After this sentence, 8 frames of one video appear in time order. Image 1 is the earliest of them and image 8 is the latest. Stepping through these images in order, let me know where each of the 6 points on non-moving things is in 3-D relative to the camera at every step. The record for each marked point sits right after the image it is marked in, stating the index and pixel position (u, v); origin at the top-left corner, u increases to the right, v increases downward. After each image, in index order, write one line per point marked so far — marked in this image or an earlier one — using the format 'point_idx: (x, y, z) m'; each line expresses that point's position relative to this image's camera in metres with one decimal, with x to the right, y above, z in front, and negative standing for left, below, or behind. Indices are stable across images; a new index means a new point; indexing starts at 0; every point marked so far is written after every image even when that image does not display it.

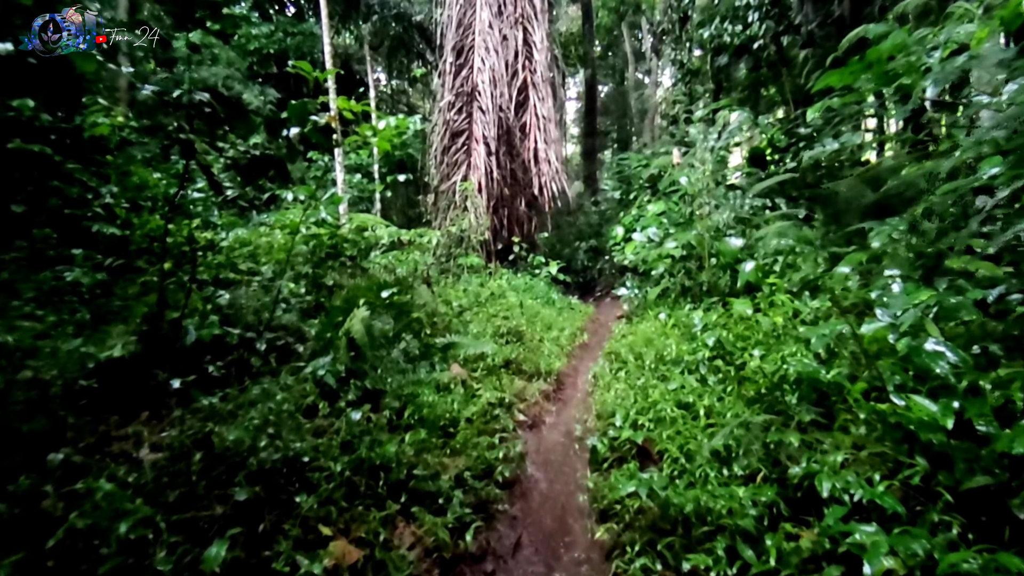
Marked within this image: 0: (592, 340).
0: (+0.5, -0.3, +3.5) m
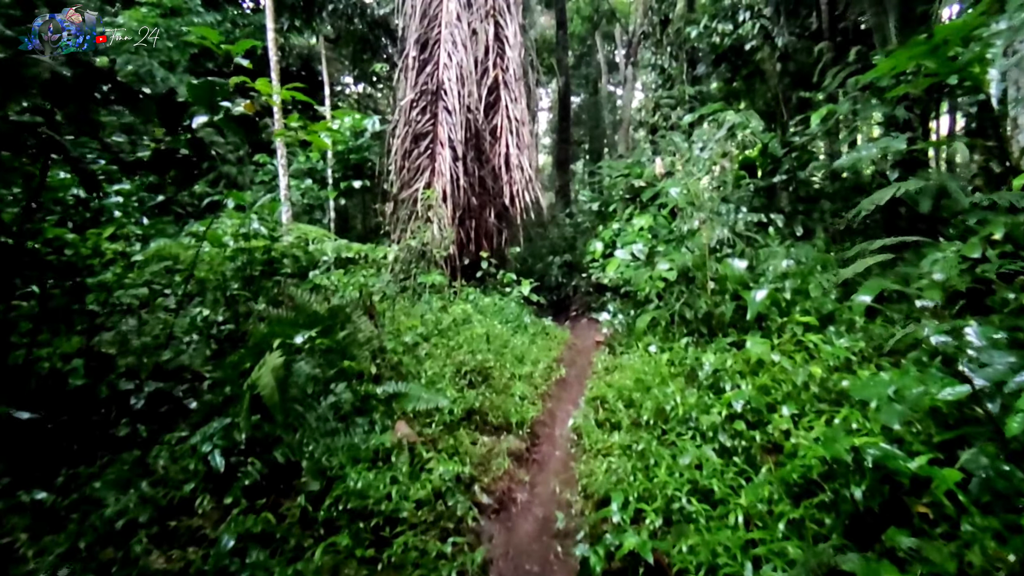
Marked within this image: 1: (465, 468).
0: (+0.3, -0.5, +3.1) m
1: (-0.2, -0.6, +1.9) m
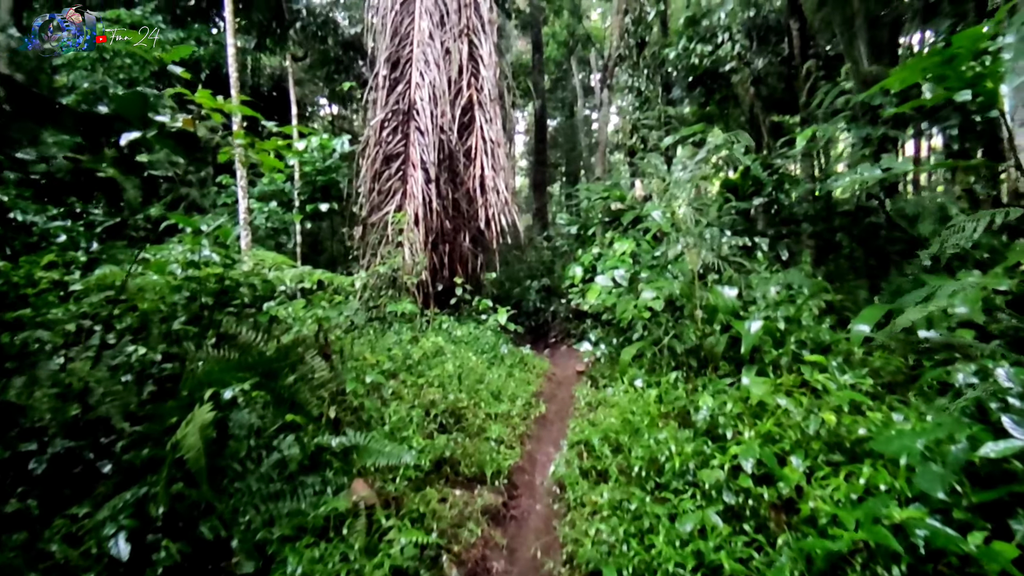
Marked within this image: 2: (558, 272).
0: (+0.2, -0.6, +2.9) m
1: (-0.2, -0.7, +1.7) m
2: (+0.4, +0.1, +5.2) m
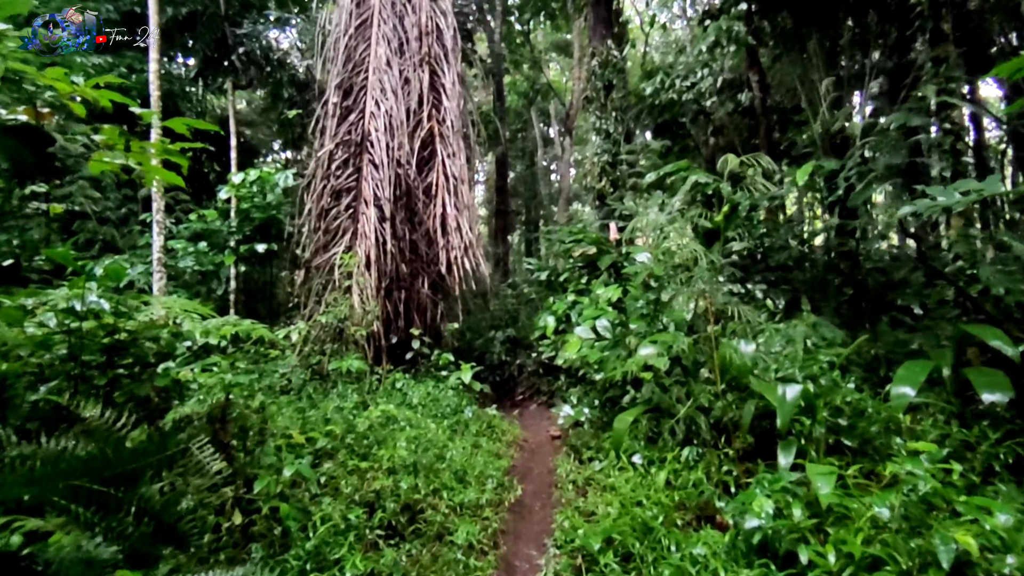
0: (+0.1, -0.8, +2.4) m
1: (-0.3, -0.8, +1.1) m
2: (+0.1, -0.3, +4.8) m
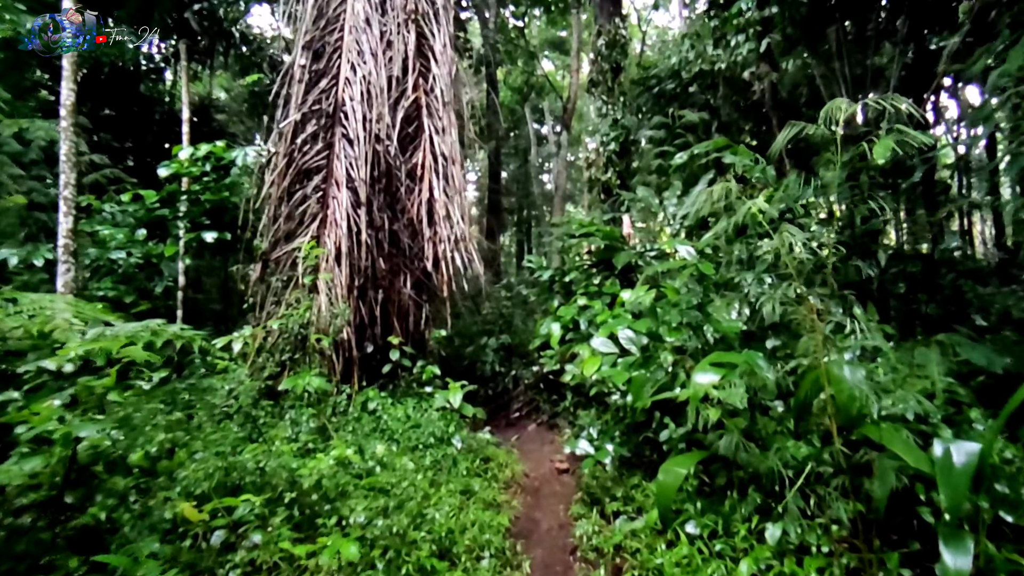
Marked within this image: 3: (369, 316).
0: (+0.1, -0.8, +1.8) m
1: (-0.2, -0.8, +0.5) m
2: (+0.1, -0.3, +4.2) m
3: (-0.8, -0.2, +3.1) m
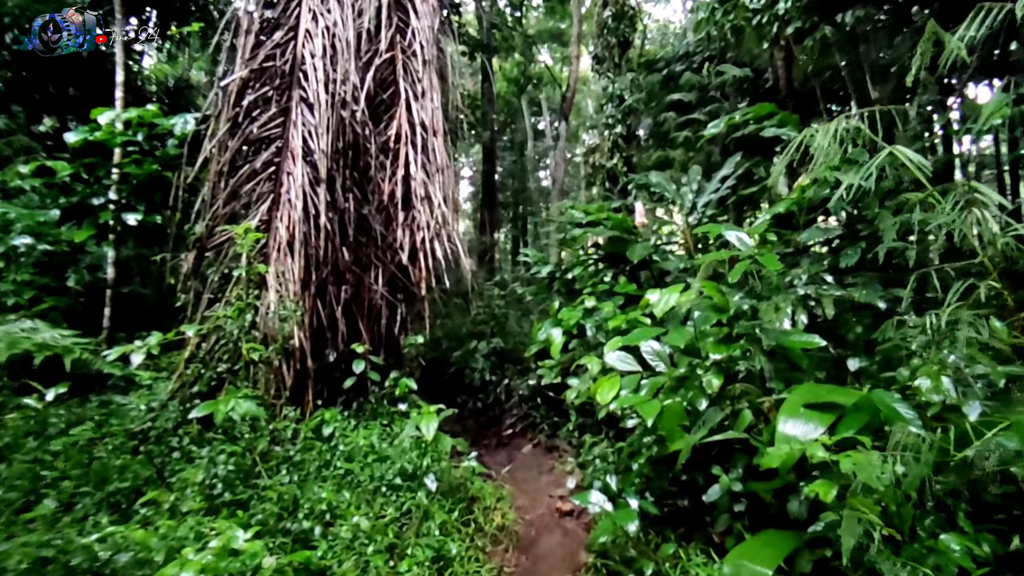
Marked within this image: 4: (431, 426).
0: (0.0, -0.8, +1.2) m
1: (-0.3, -0.8, 0.0) m
2: (0.0, -0.3, +3.6) m
3: (-0.8, -0.1, +2.6) m
4: (-0.3, -0.5, +2.0) m
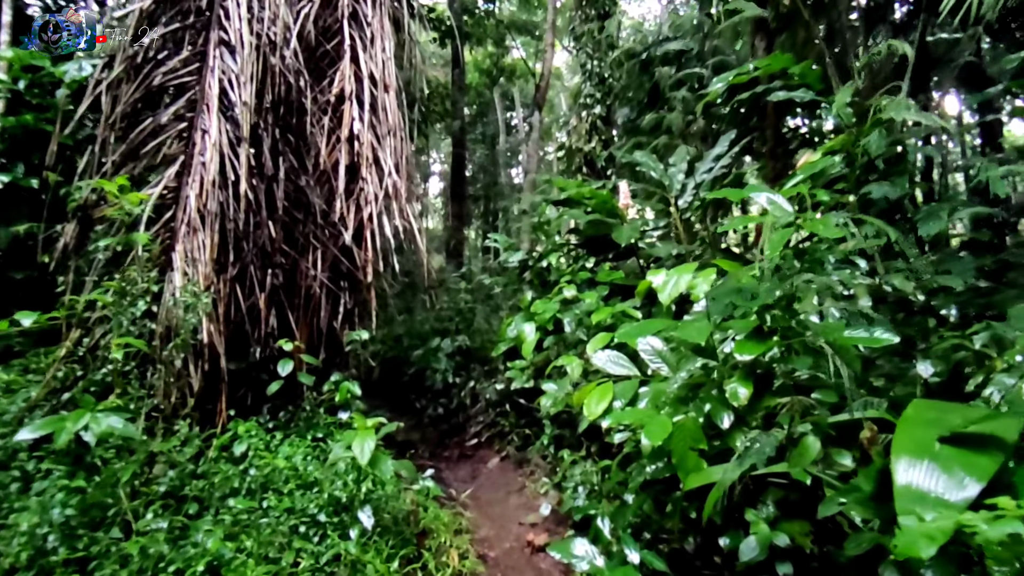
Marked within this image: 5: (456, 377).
0: (0.0, -0.8, +0.8) m
1: (-0.3, -0.8, -0.4) m
2: (-0.2, -0.2, +3.2) m
3: (-0.9, -0.1, +2.1) m
4: (-0.4, -0.4, +1.6) m
5: (-0.3, -0.5, +3.1) m
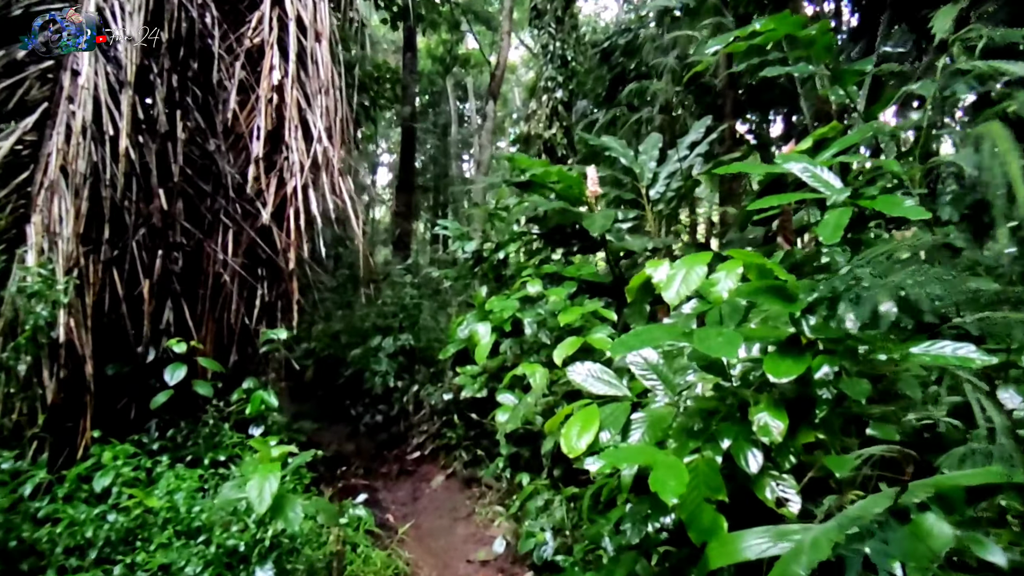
0: (-0.1, -0.8, +0.5) m
1: (-0.2, -0.8, -0.8) m
2: (-0.4, -0.2, +2.9) m
3: (-1.1, 0.0, +1.7) m
4: (-0.5, -0.4, +1.2) m
5: (-0.5, -0.4, +2.7) m
